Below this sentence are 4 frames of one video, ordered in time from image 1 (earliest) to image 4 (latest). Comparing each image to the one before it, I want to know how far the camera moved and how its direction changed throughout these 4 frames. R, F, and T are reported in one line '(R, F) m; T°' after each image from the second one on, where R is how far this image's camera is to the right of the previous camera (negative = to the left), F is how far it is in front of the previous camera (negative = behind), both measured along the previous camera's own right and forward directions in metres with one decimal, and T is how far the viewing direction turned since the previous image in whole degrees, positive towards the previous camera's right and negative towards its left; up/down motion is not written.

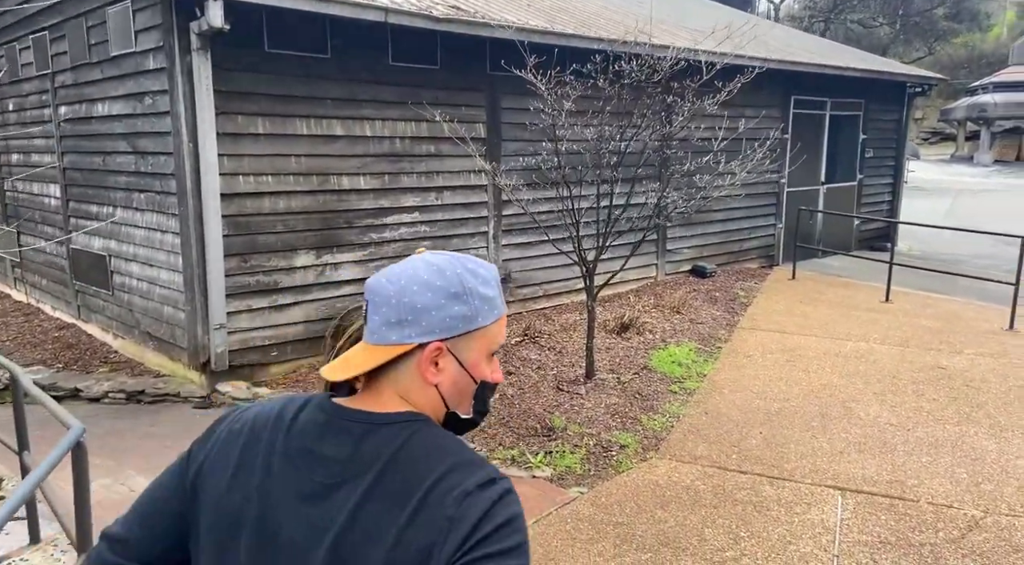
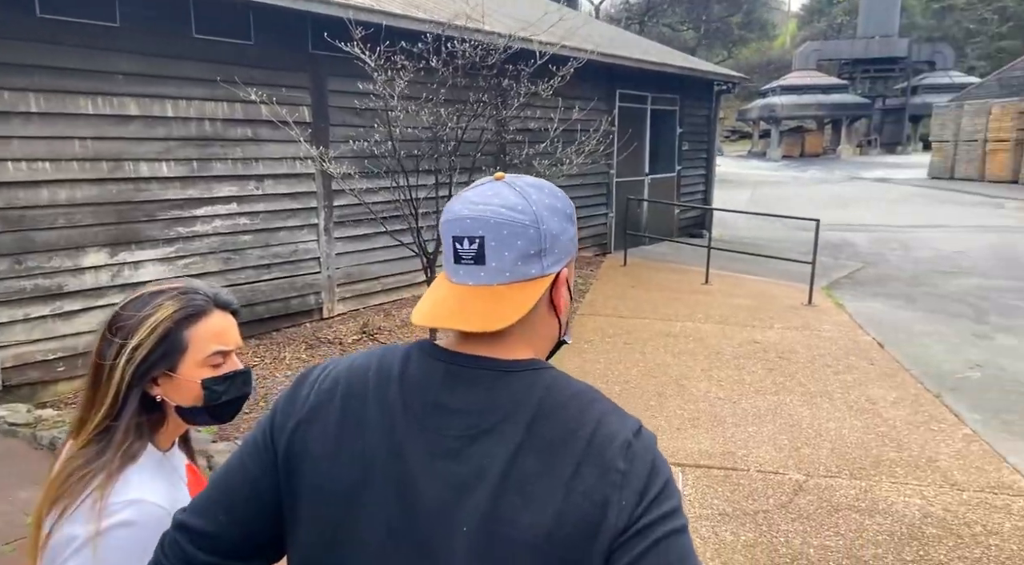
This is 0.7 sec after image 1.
(0.0, +0.1) m; +11°
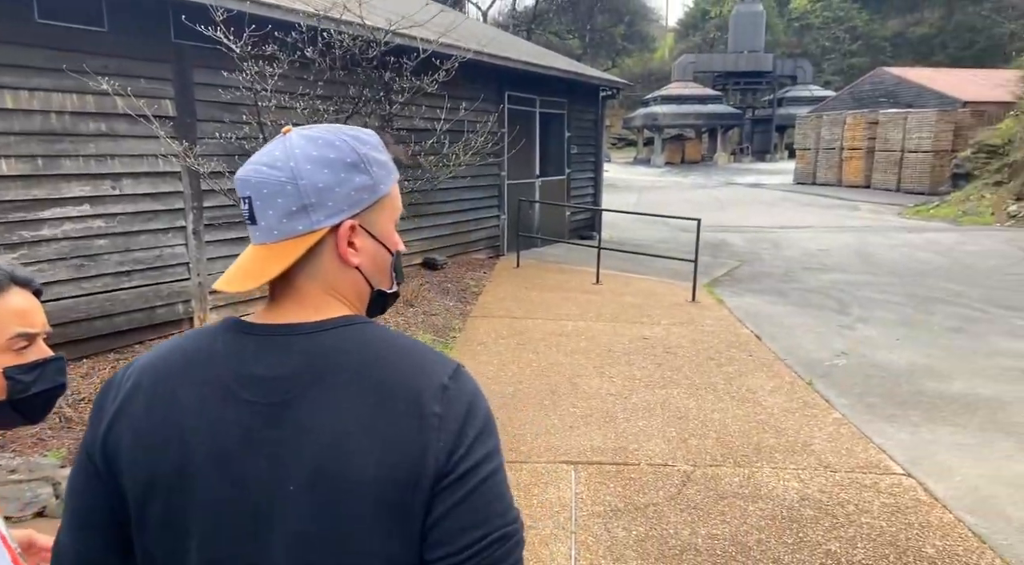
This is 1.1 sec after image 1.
(0.0, +0.1) m; +8°
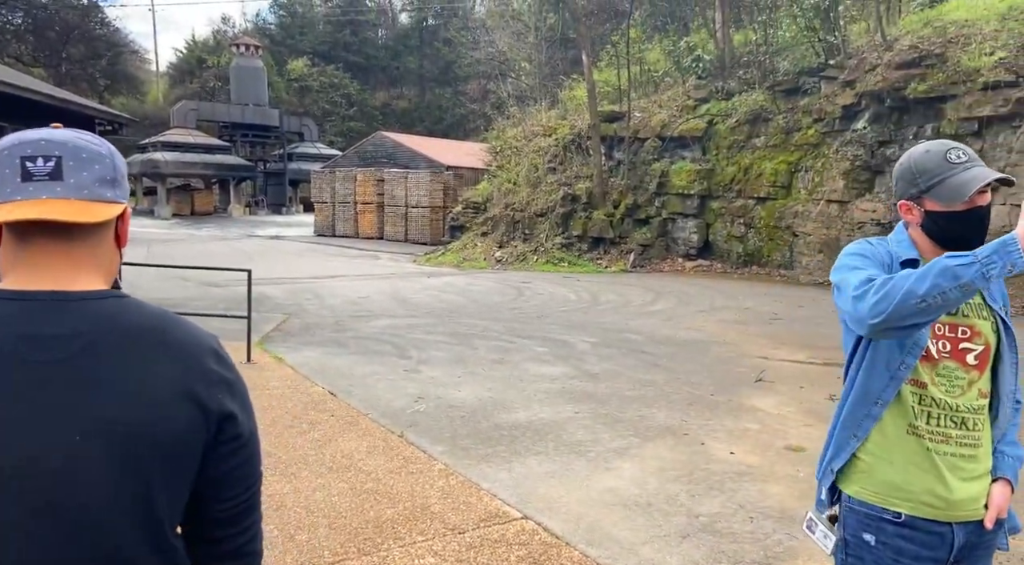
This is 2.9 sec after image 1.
(-0.1, +0.9) m; +35°
